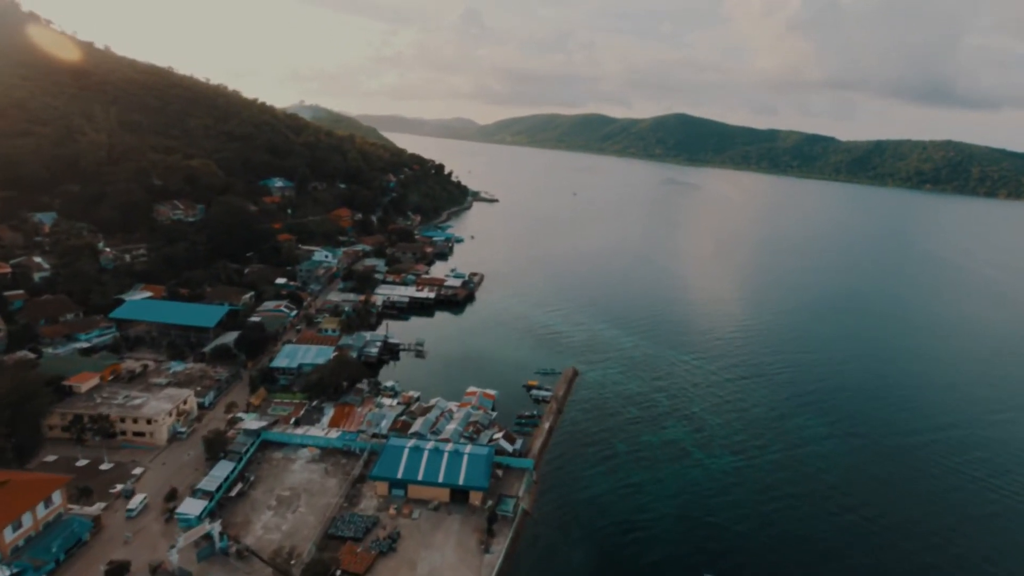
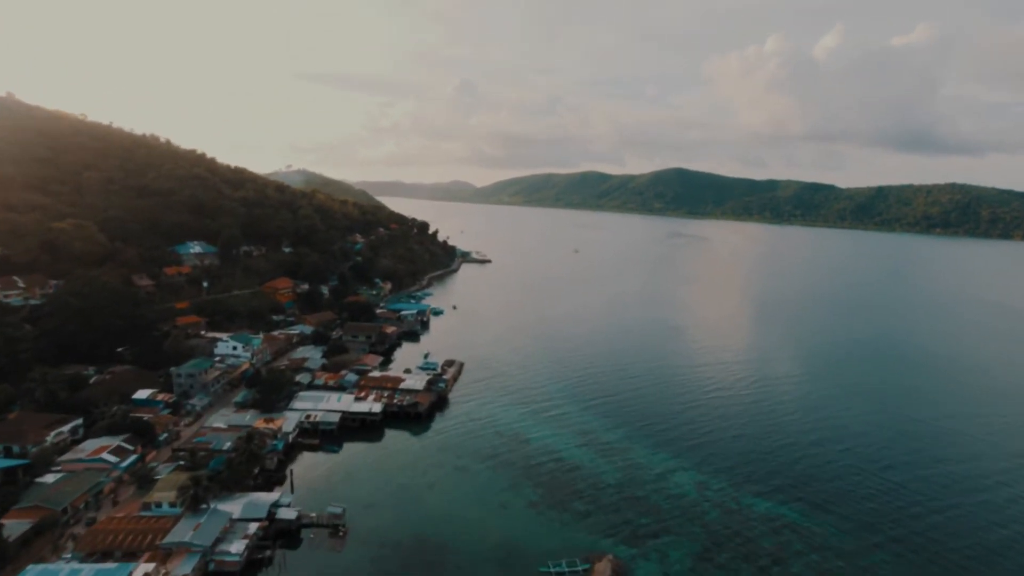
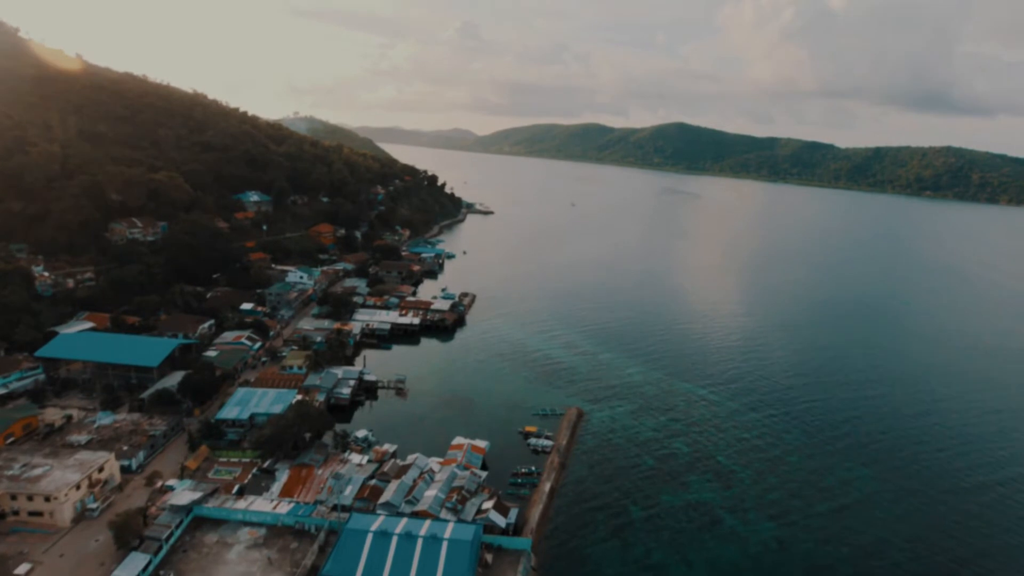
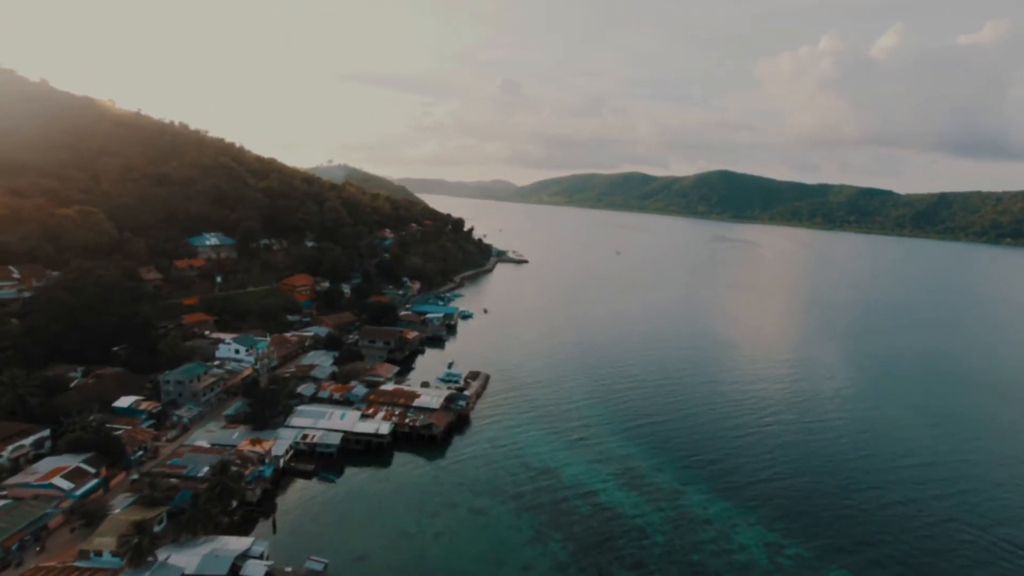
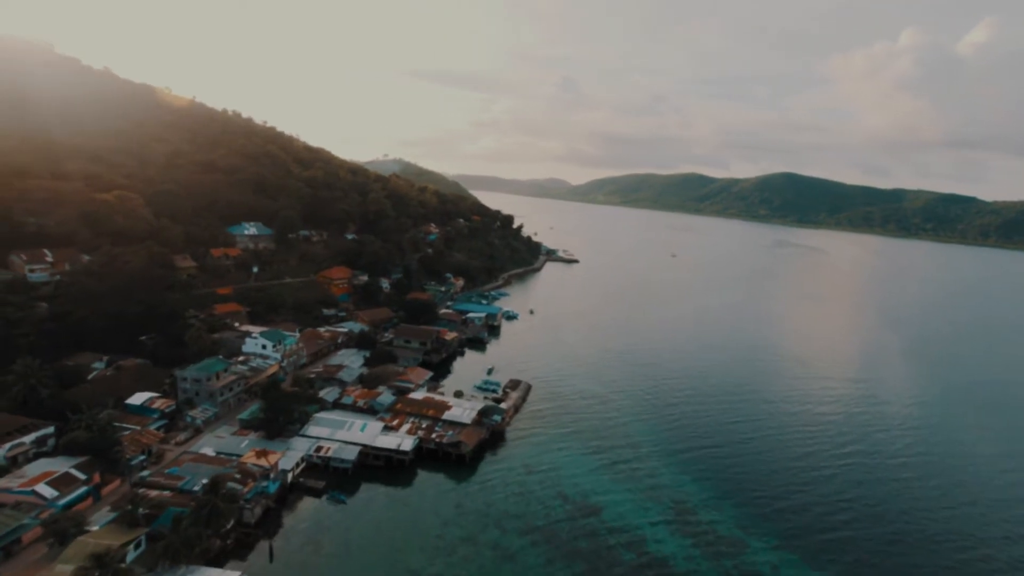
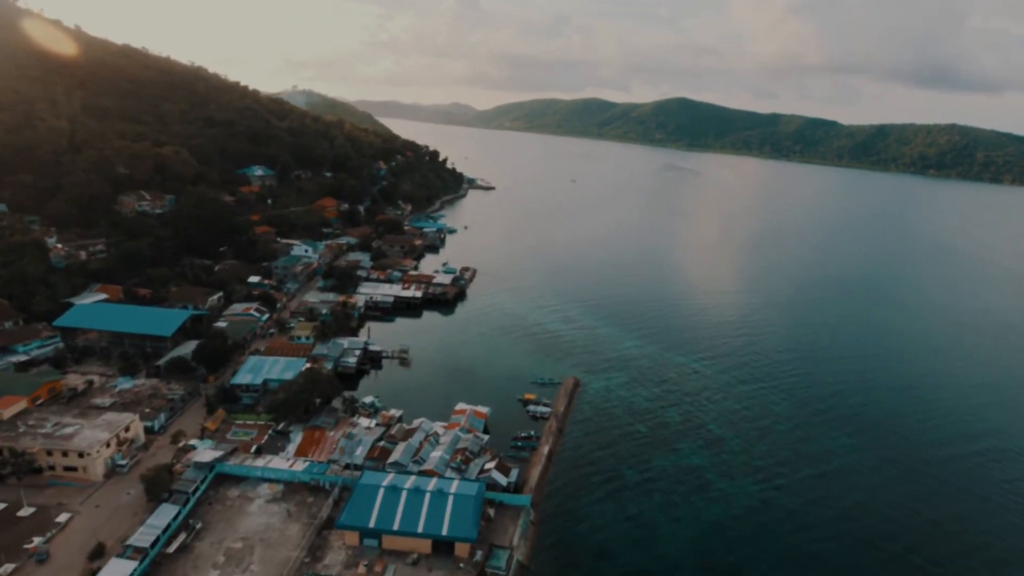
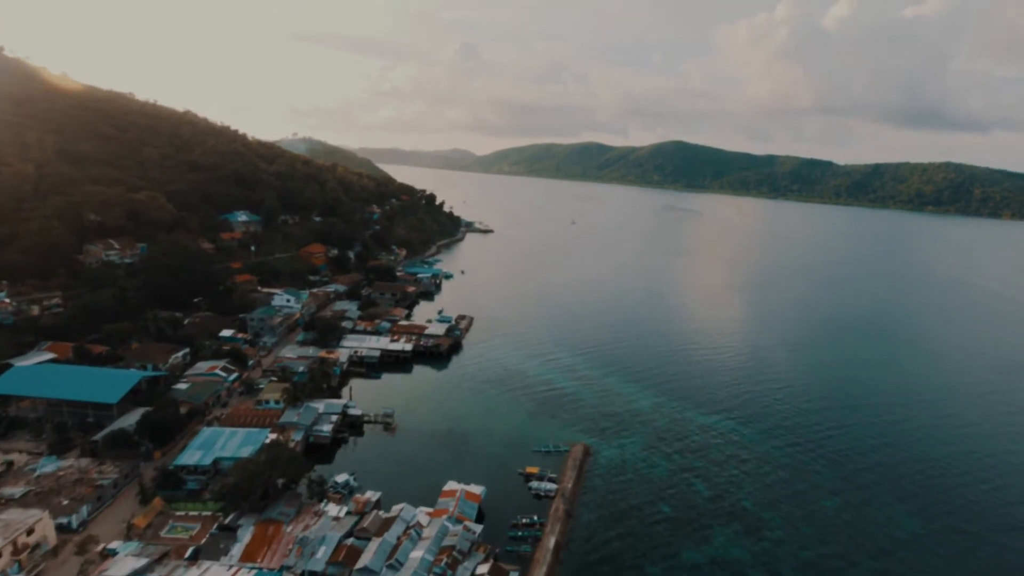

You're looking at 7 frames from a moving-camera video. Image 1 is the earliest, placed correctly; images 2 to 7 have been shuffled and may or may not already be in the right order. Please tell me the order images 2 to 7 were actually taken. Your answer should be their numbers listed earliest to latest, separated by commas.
6, 3, 7, 2, 4, 5
